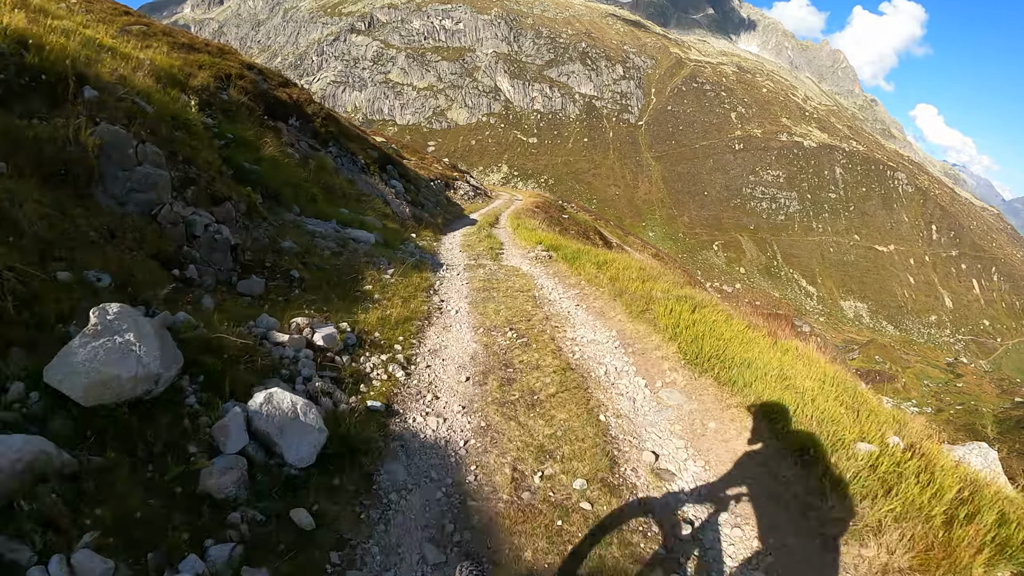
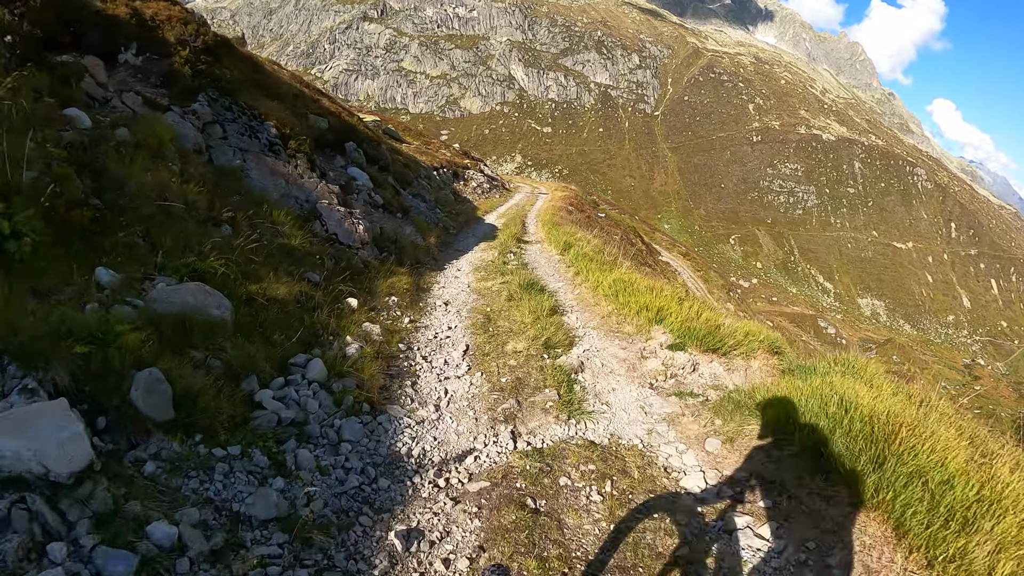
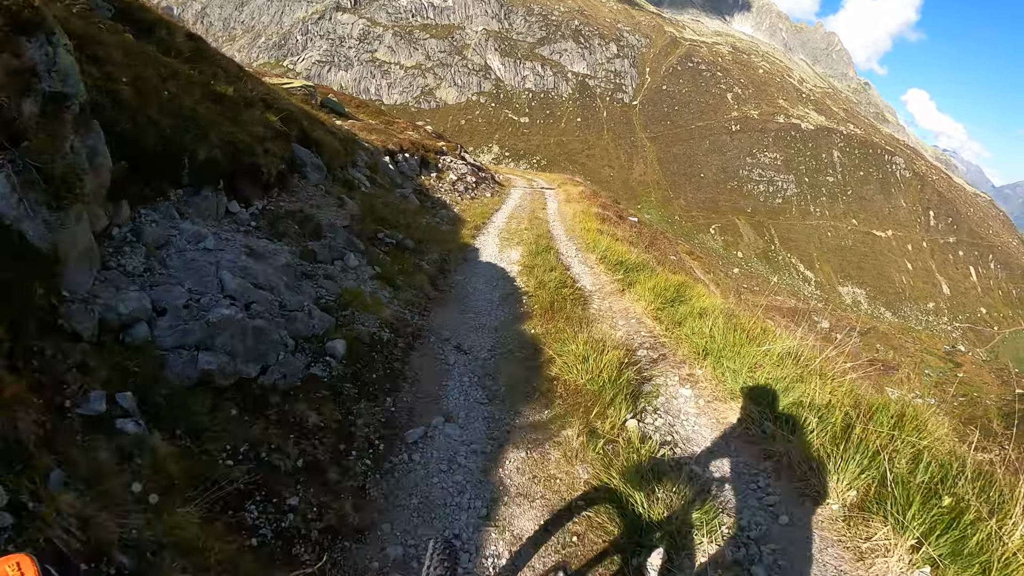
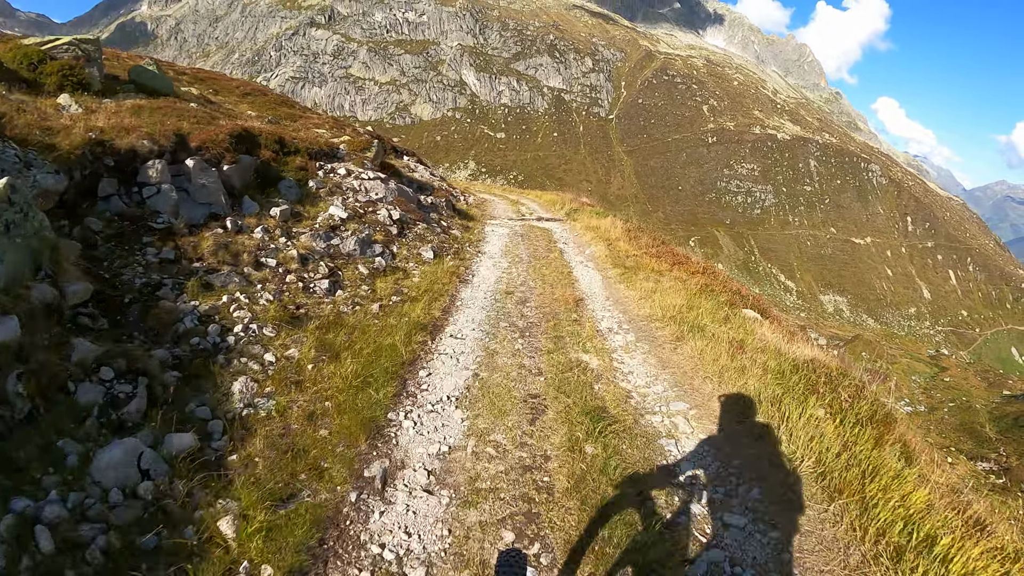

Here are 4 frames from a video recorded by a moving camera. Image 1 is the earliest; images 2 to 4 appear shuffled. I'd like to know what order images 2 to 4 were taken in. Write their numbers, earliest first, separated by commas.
2, 3, 4
